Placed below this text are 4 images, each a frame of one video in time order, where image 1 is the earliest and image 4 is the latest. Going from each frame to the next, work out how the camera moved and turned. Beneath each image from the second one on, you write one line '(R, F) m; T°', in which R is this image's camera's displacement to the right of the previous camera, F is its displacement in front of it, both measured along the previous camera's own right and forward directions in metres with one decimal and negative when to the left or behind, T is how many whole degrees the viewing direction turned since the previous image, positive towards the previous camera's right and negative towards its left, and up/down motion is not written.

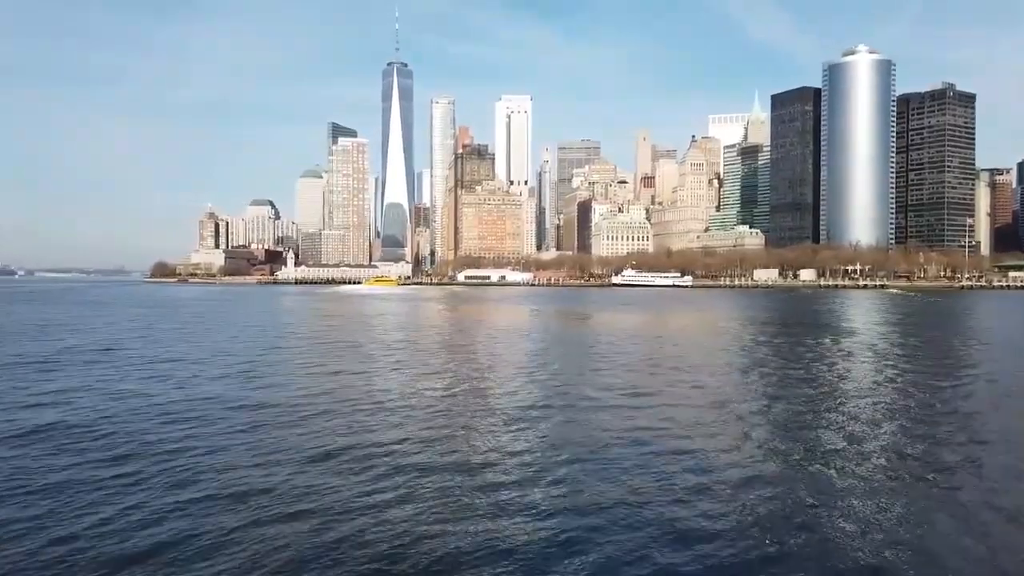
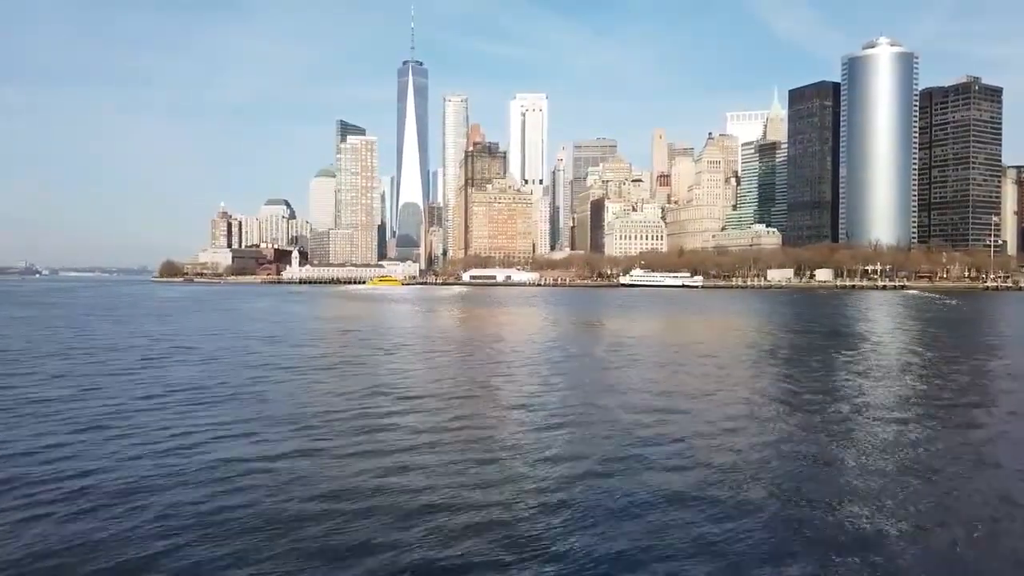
(+1.7, +2.9) m; -1°
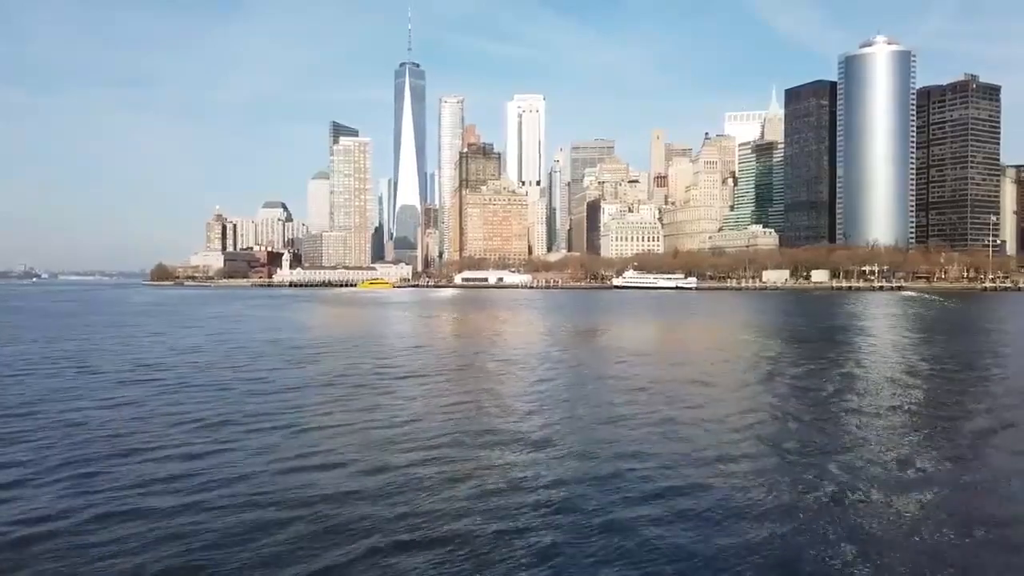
(+1.0, +1.5) m; 0°
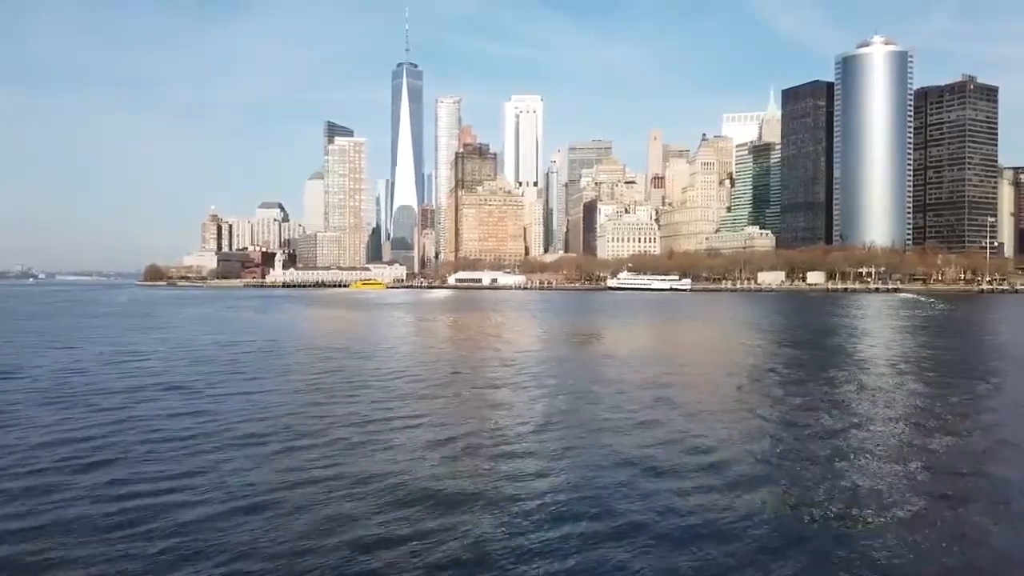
(+0.7, +0.9) m; 0°
